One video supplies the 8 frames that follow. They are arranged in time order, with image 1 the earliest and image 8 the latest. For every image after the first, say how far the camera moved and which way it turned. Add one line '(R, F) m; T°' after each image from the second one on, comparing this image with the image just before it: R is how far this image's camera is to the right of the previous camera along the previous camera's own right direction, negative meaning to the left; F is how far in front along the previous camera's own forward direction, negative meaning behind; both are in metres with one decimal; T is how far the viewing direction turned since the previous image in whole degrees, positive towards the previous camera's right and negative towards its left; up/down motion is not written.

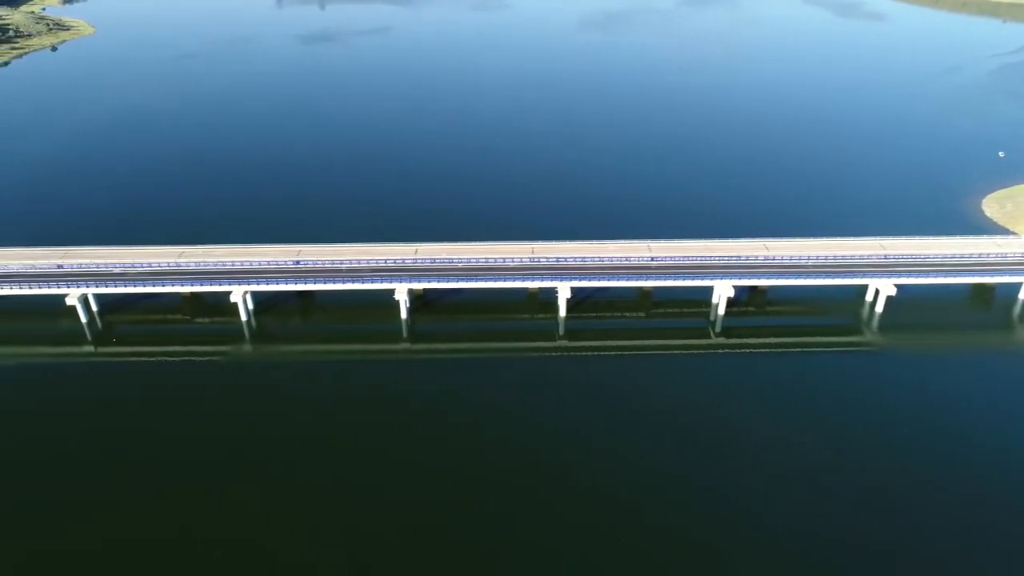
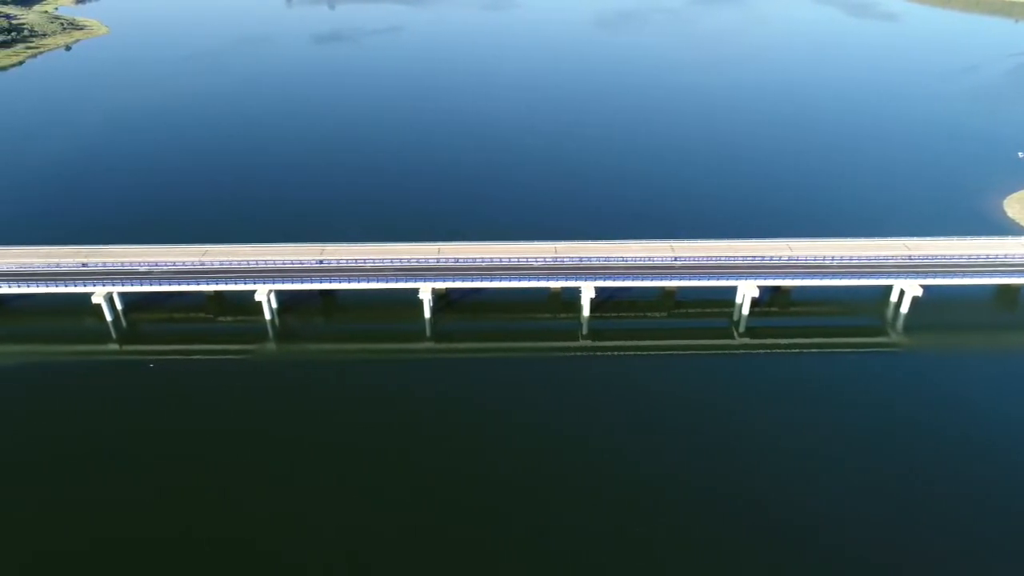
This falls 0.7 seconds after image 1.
(-1.9, +0.1) m; 0°
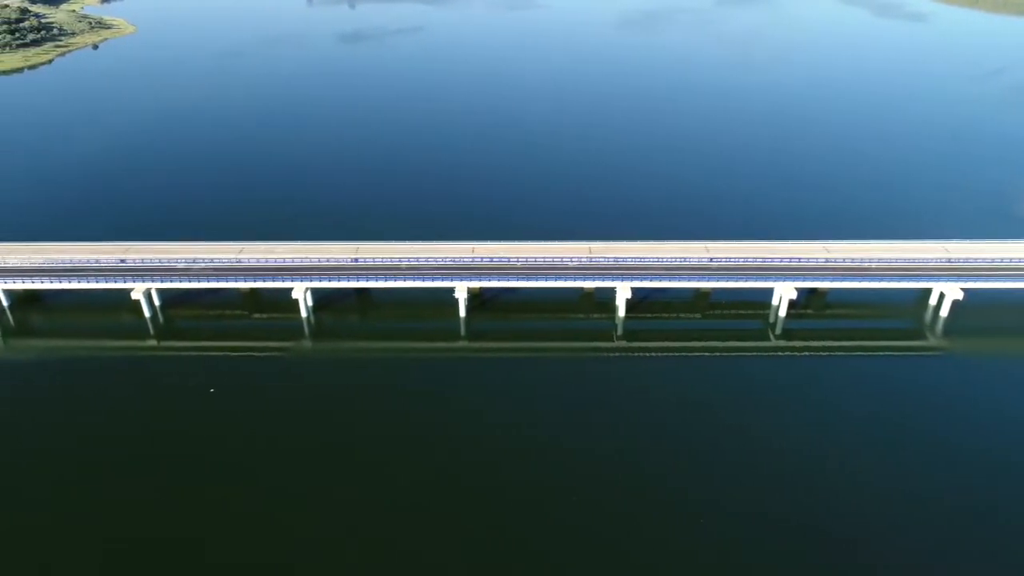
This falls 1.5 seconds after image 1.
(-2.3, 0.0) m; -1°
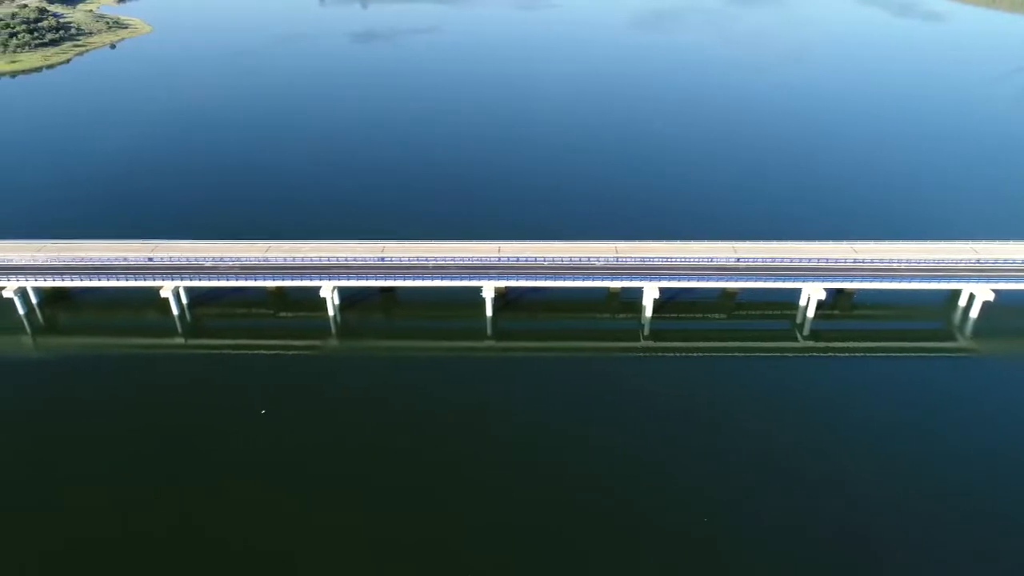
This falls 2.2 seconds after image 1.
(-2.0, +0.1) m; -1°
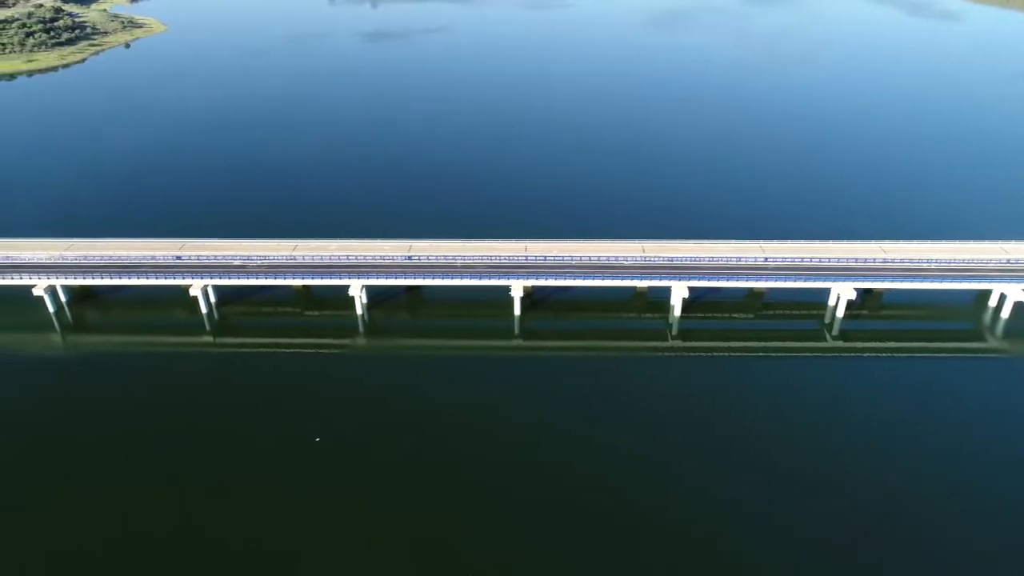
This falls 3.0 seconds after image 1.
(-2.4, +0.1) m; 0°
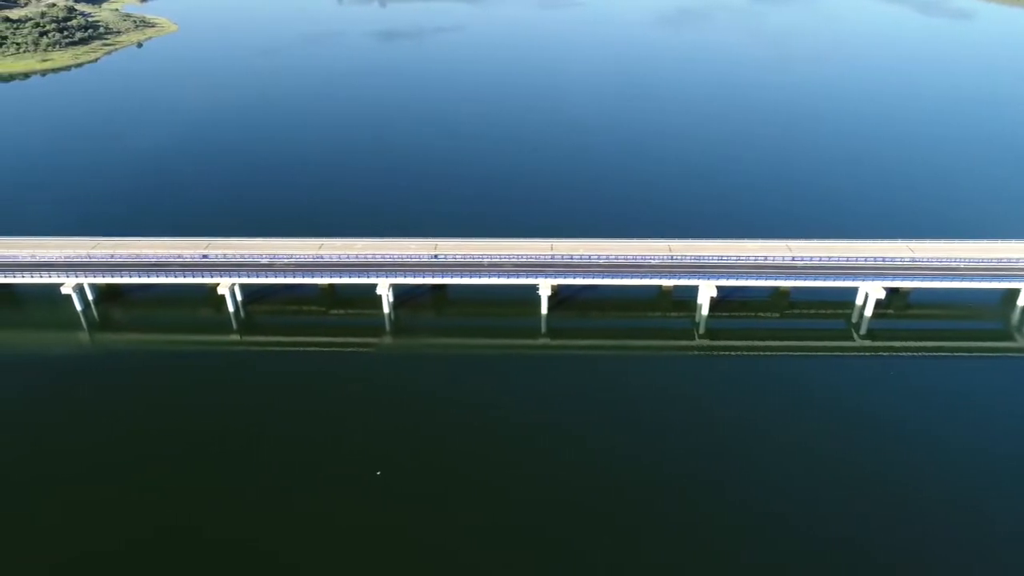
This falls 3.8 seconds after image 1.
(-2.4, +0.1) m; 0°
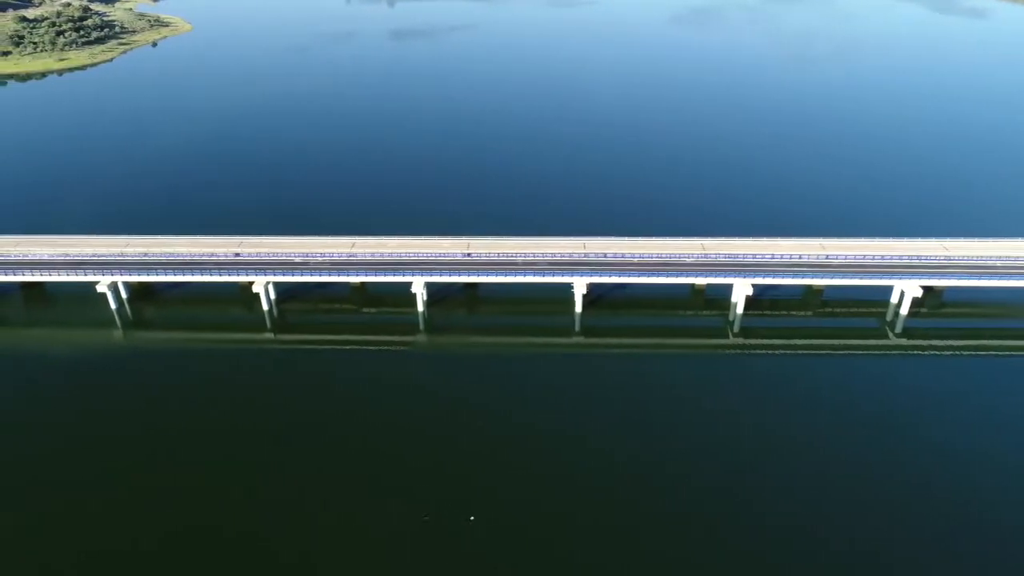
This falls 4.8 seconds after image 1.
(-3.1, +0.1) m; 0°
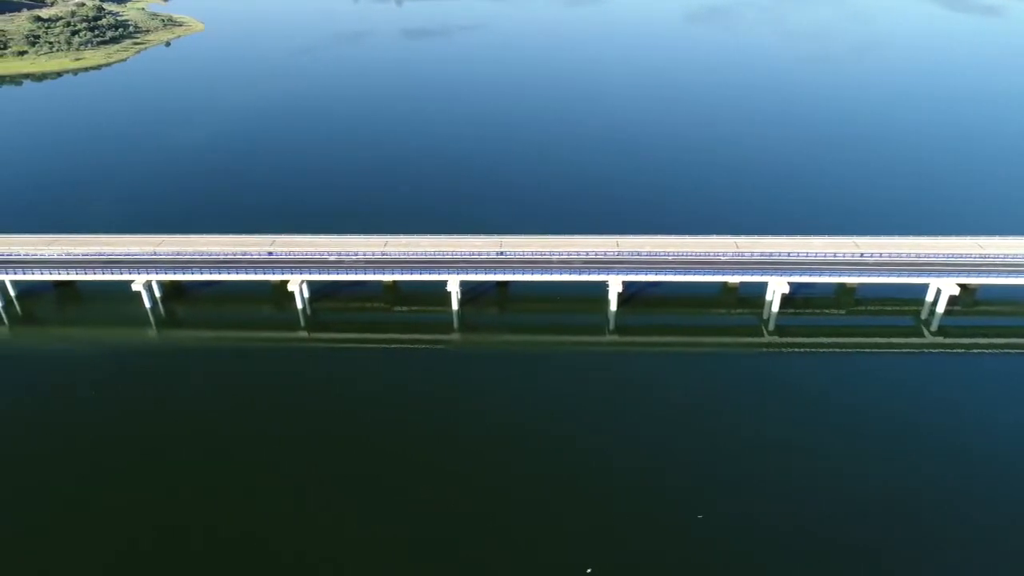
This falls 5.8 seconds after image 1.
(-3.2, +0.1) m; 0°
